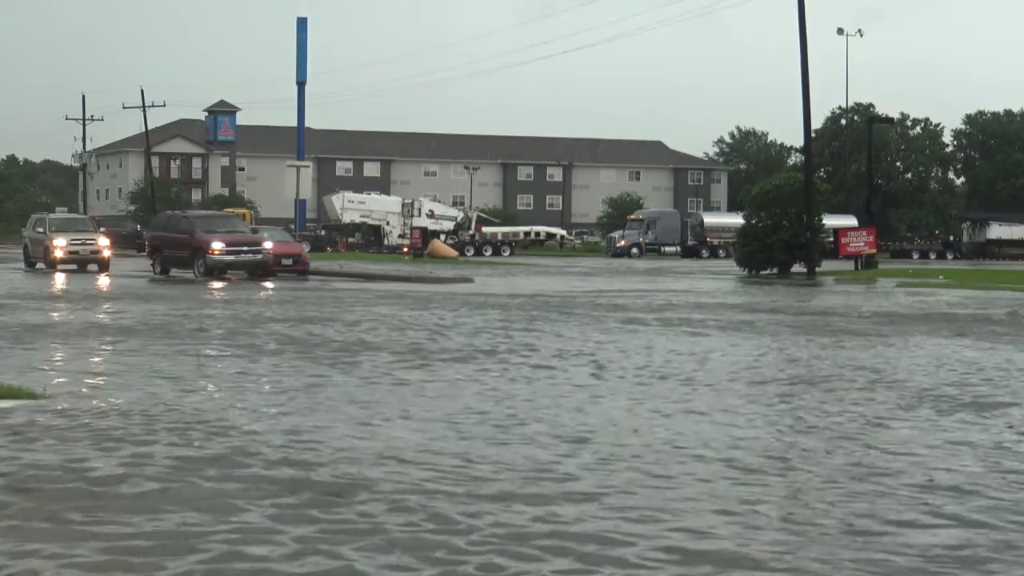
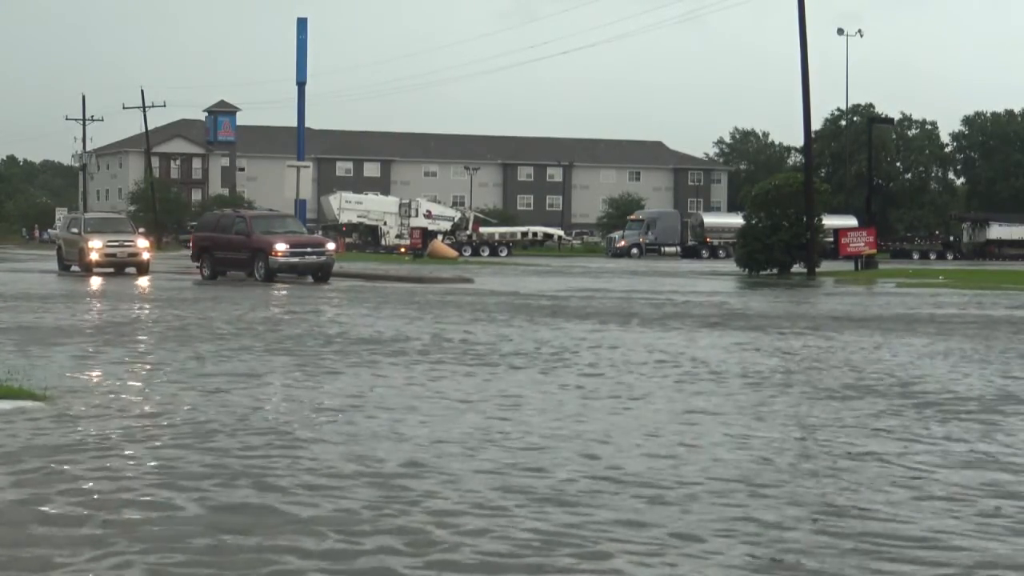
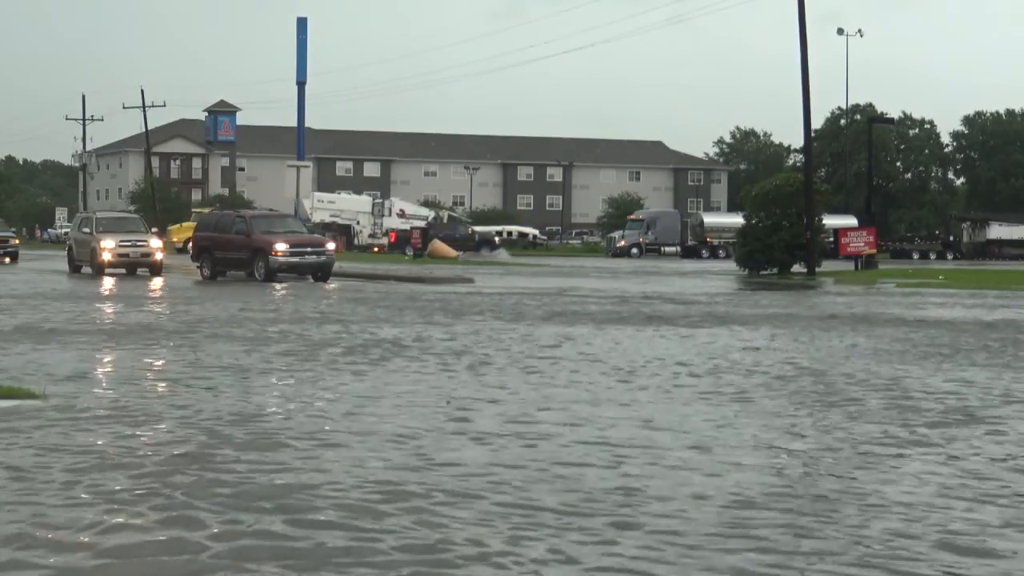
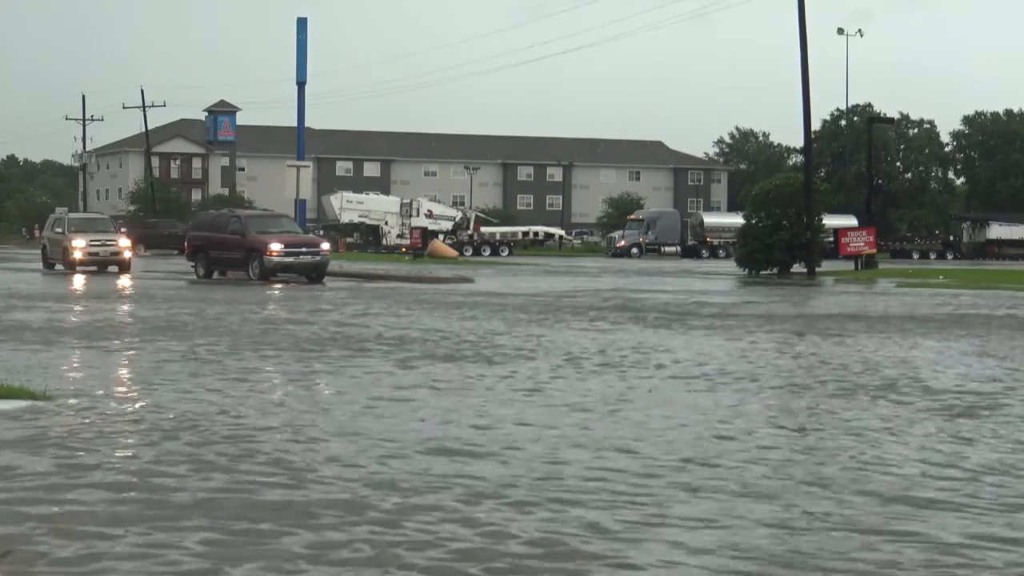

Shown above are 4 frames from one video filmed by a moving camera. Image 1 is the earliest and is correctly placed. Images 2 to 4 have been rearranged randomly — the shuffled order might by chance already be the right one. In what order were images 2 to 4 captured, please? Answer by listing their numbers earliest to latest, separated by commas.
4, 2, 3
